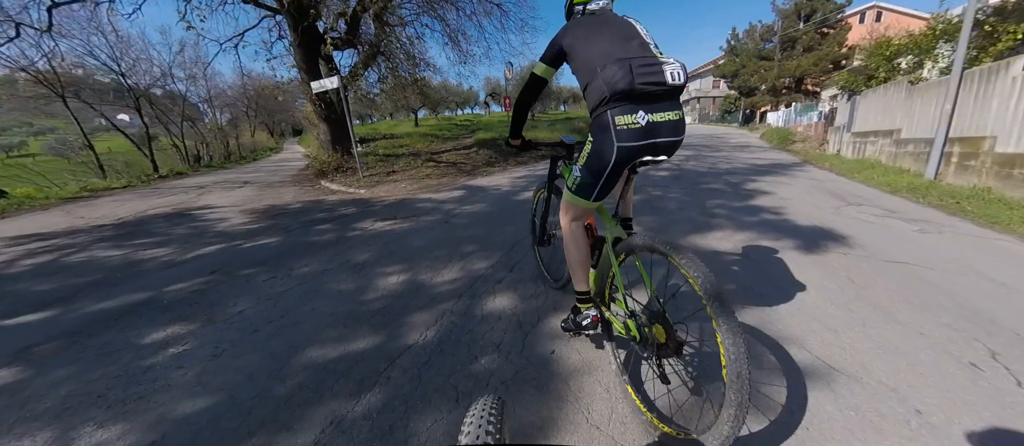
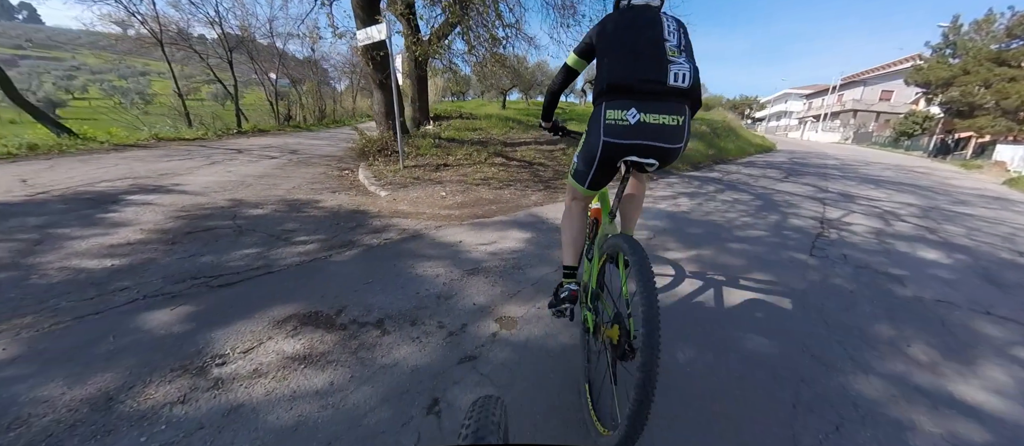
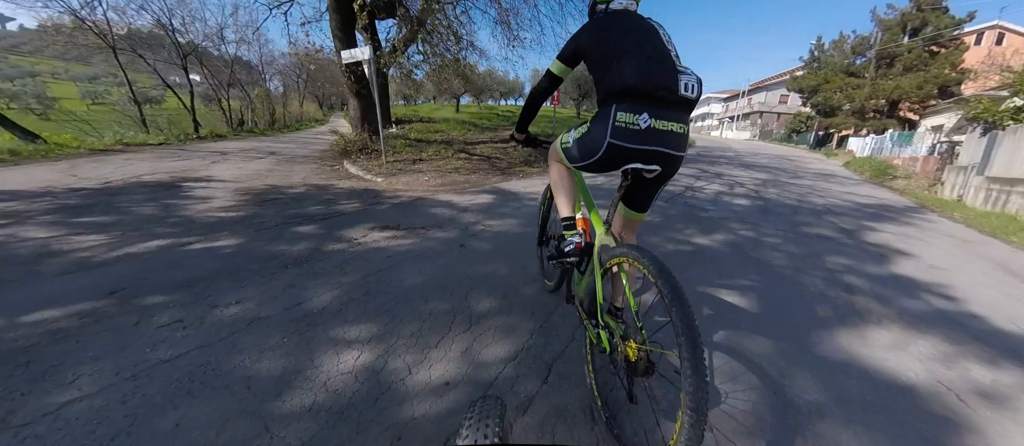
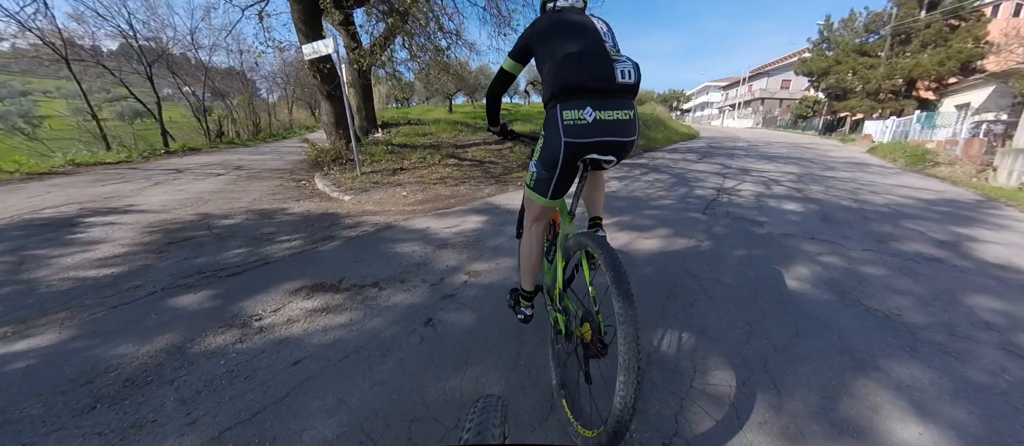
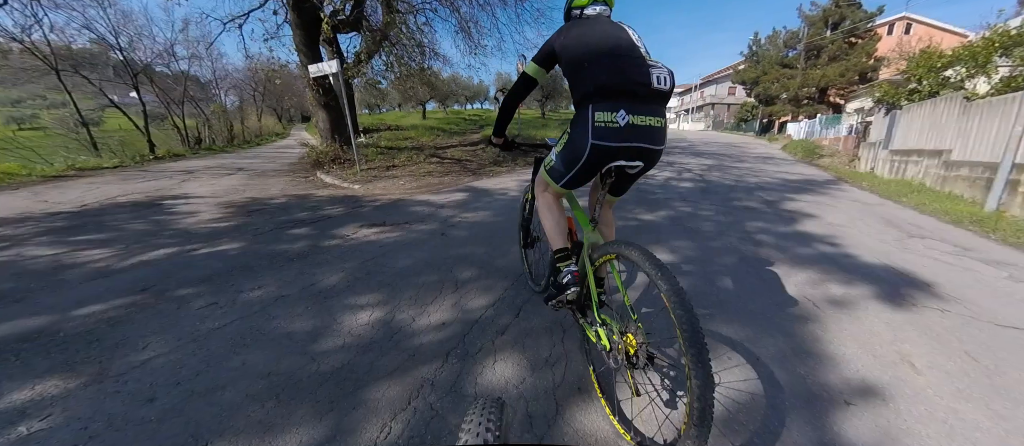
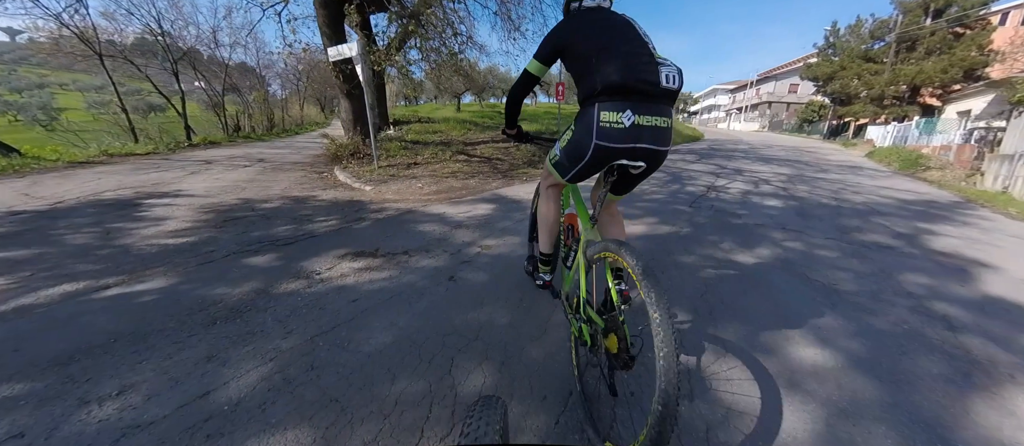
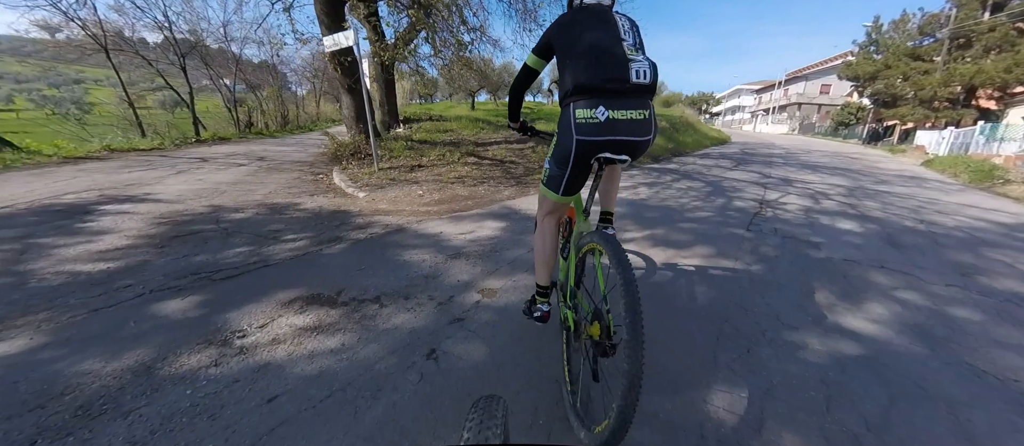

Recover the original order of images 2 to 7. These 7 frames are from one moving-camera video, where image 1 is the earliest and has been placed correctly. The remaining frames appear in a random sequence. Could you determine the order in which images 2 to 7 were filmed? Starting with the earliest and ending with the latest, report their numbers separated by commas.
5, 3, 6, 4, 7, 2
